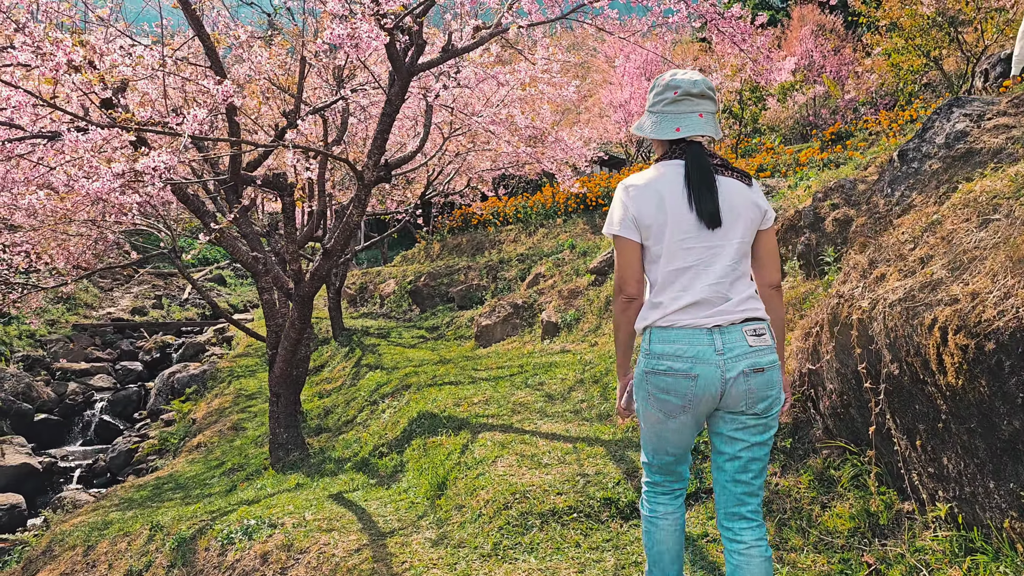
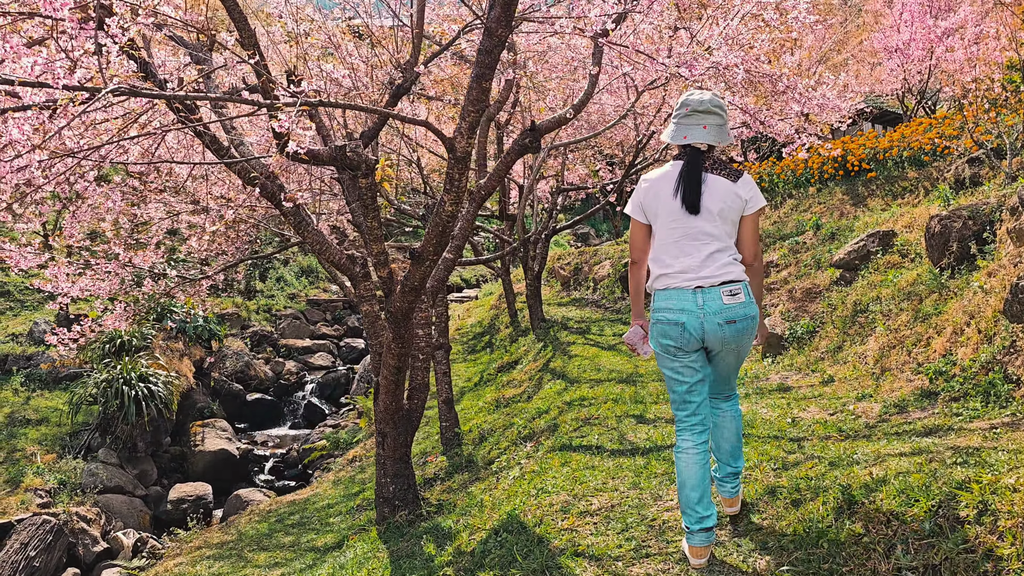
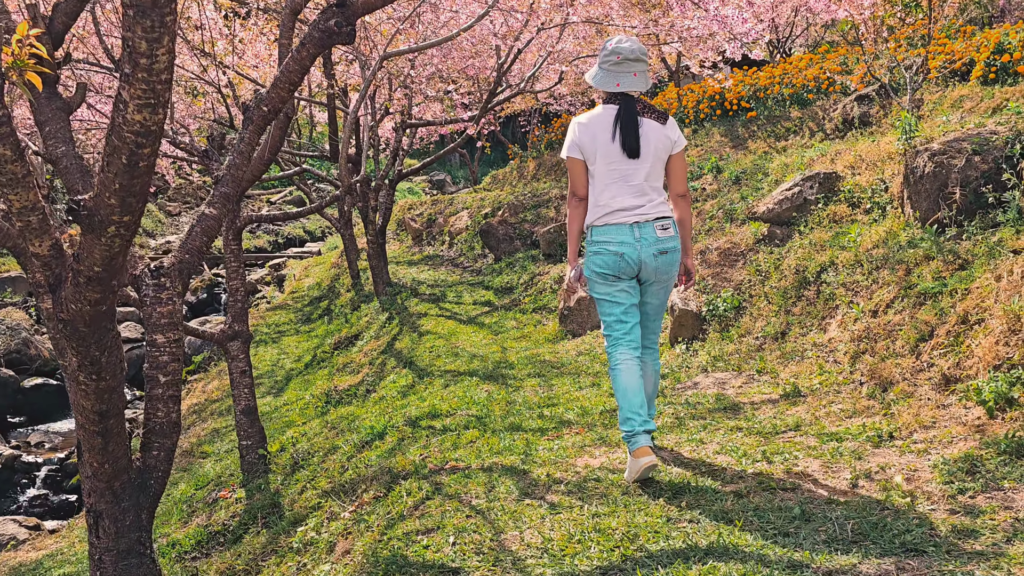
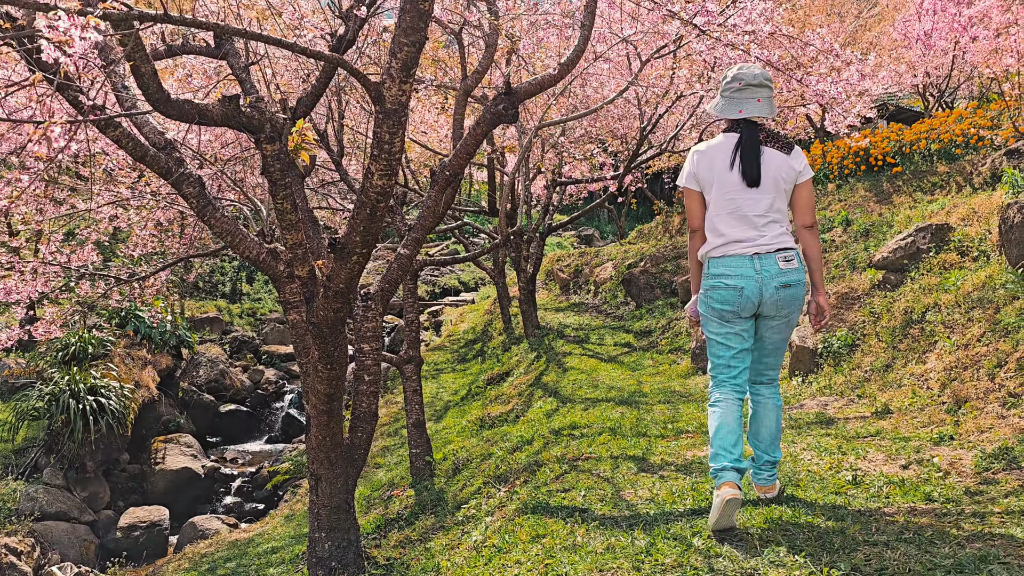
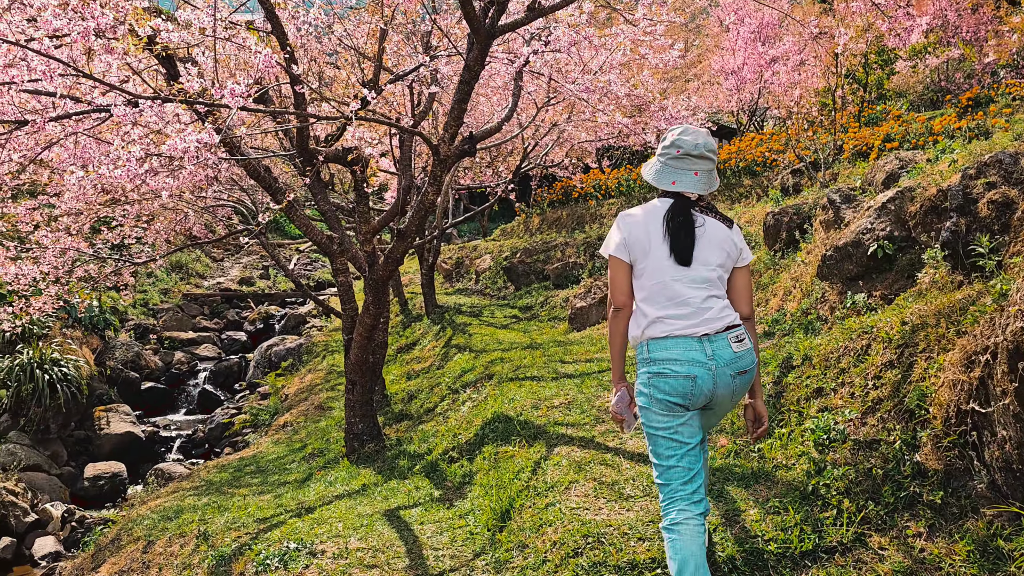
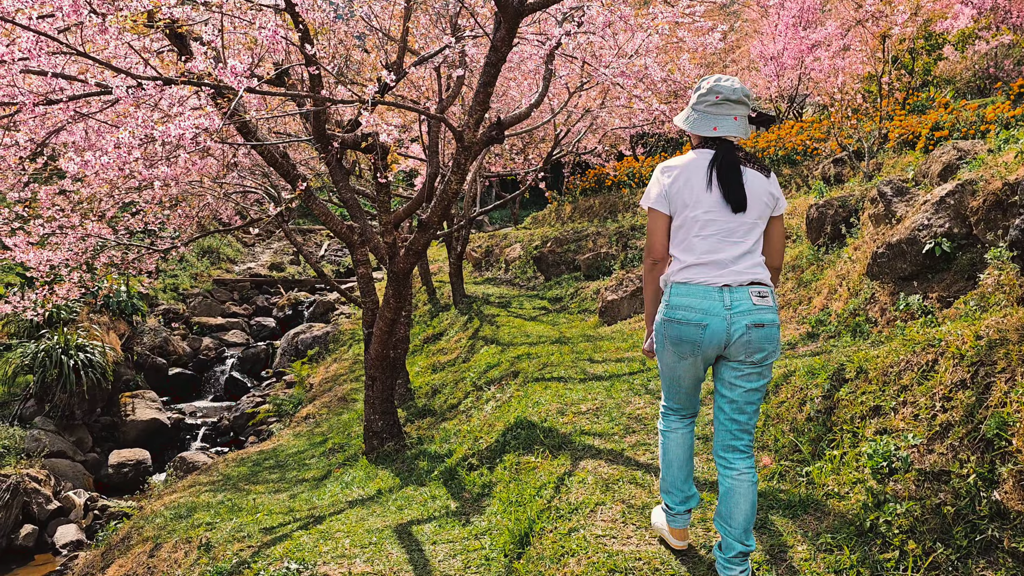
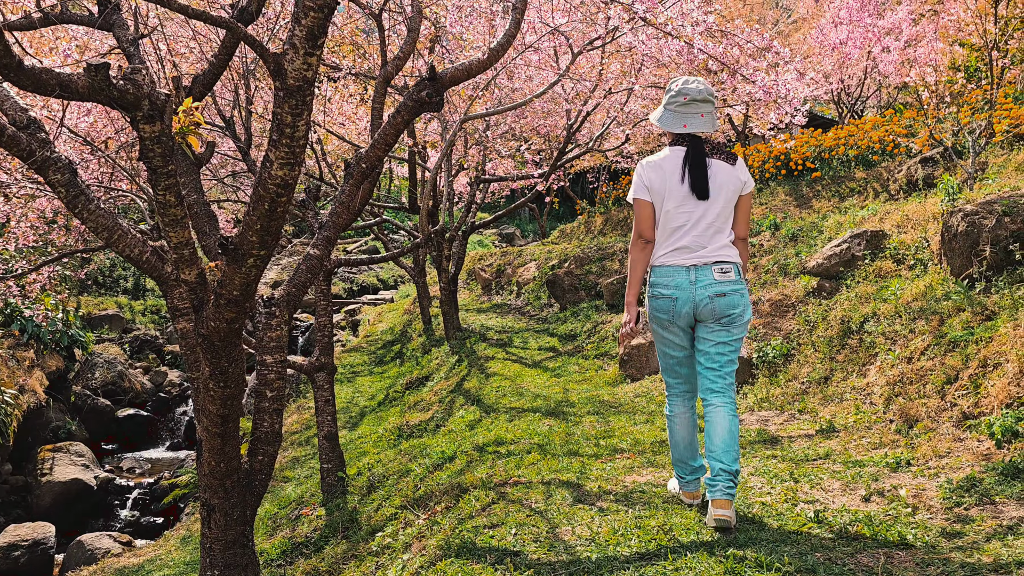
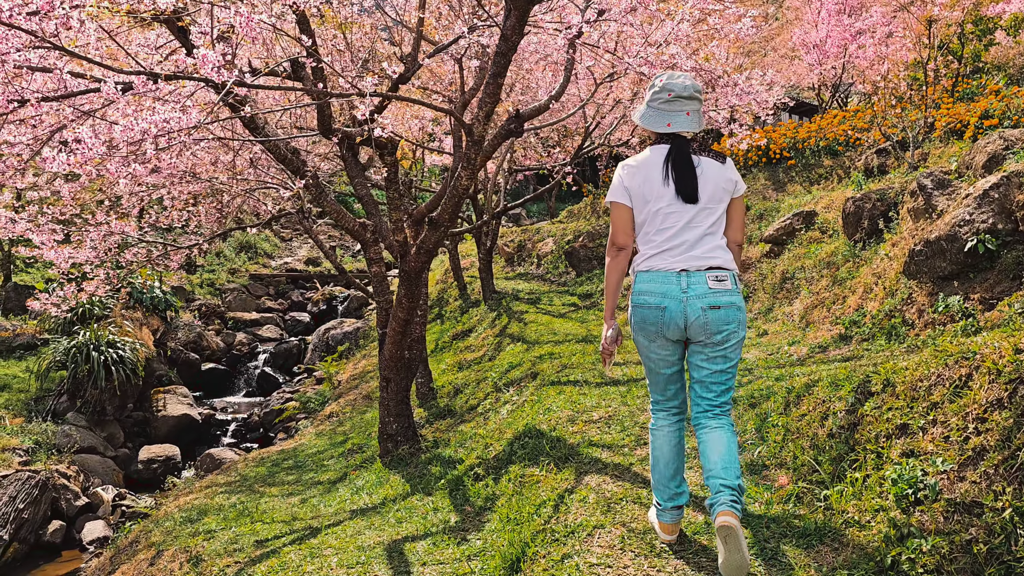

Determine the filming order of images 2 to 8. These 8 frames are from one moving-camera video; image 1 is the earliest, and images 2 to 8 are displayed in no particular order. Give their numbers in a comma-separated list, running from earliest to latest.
5, 6, 8, 2, 4, 7, 3
